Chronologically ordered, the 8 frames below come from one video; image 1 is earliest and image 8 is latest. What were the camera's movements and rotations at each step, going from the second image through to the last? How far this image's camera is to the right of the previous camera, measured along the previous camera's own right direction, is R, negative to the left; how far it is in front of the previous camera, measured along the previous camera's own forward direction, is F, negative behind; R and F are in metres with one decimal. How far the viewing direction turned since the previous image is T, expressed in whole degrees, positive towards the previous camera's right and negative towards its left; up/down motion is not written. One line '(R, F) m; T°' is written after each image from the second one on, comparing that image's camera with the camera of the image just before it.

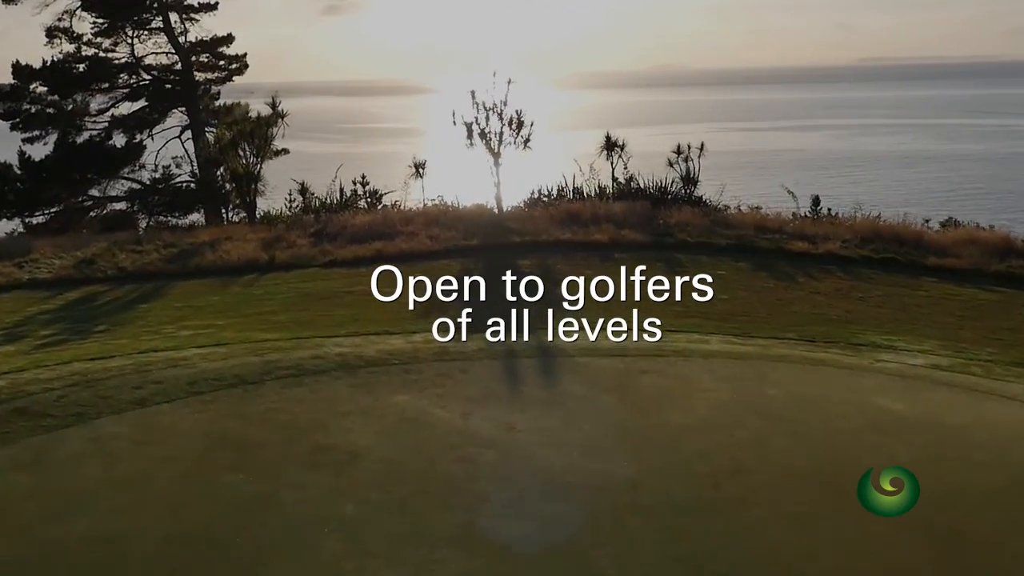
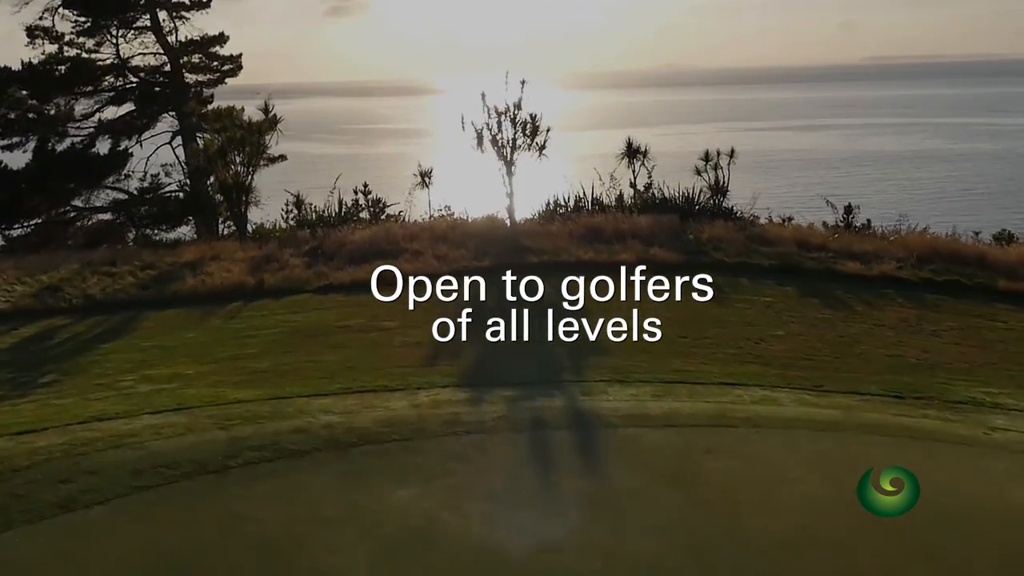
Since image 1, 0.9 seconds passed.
(-0.1, +1.5) m; 0°
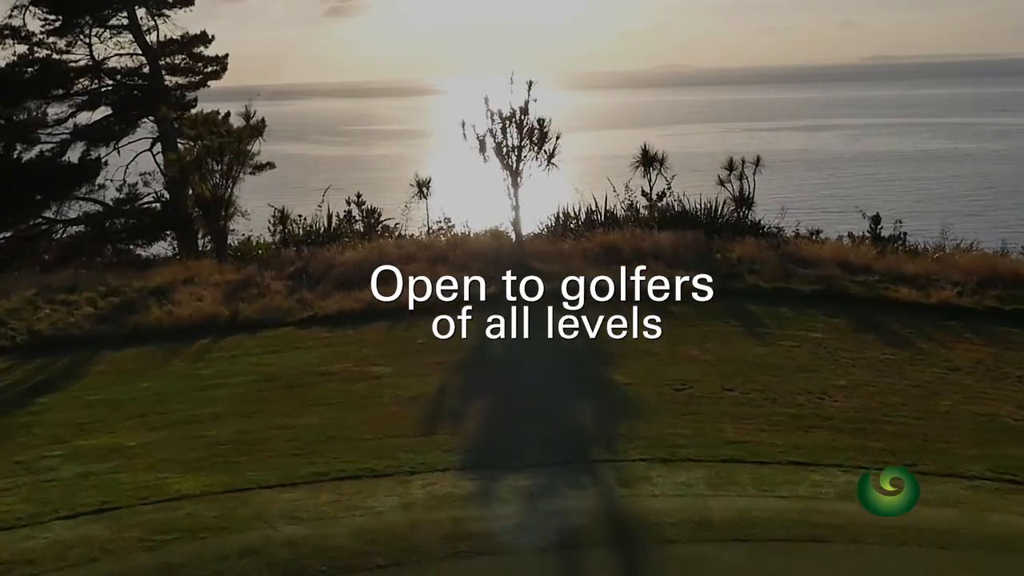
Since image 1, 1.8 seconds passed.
(-0.1, +1.5) m; 0°
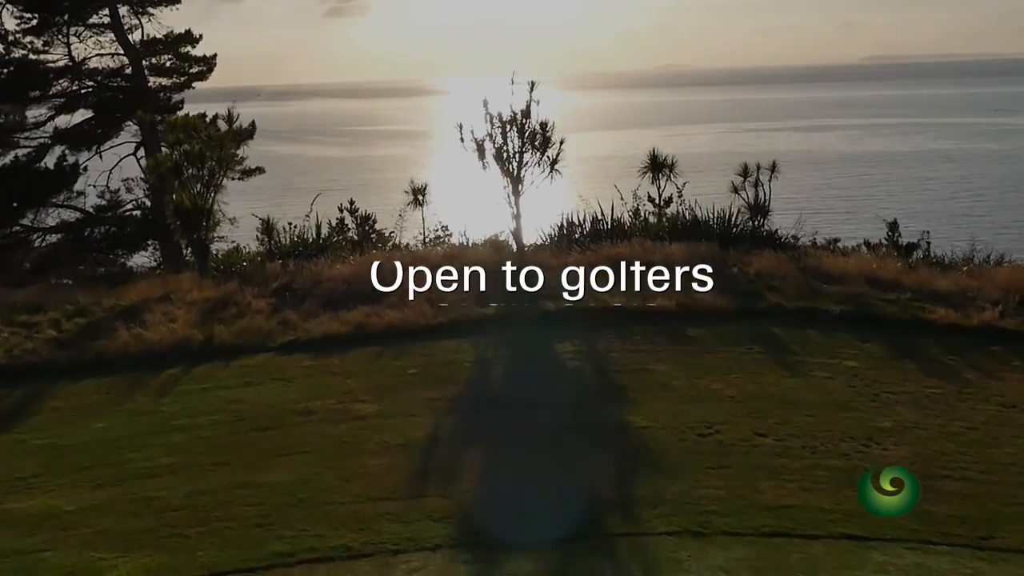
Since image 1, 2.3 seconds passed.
(0.0, +1.0) m; 0°
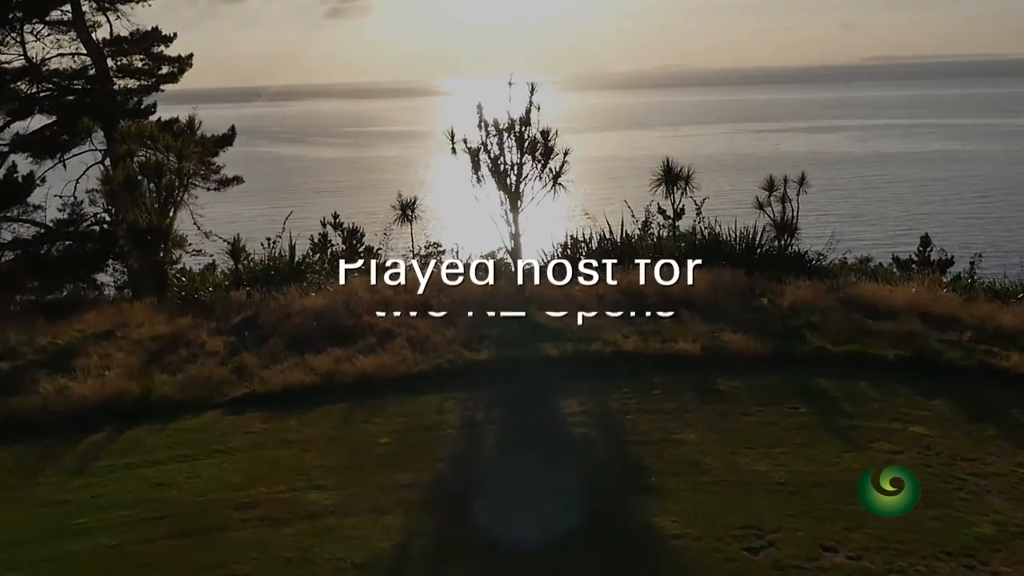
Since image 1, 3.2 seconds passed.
(0.0, +1.6) m; 0°
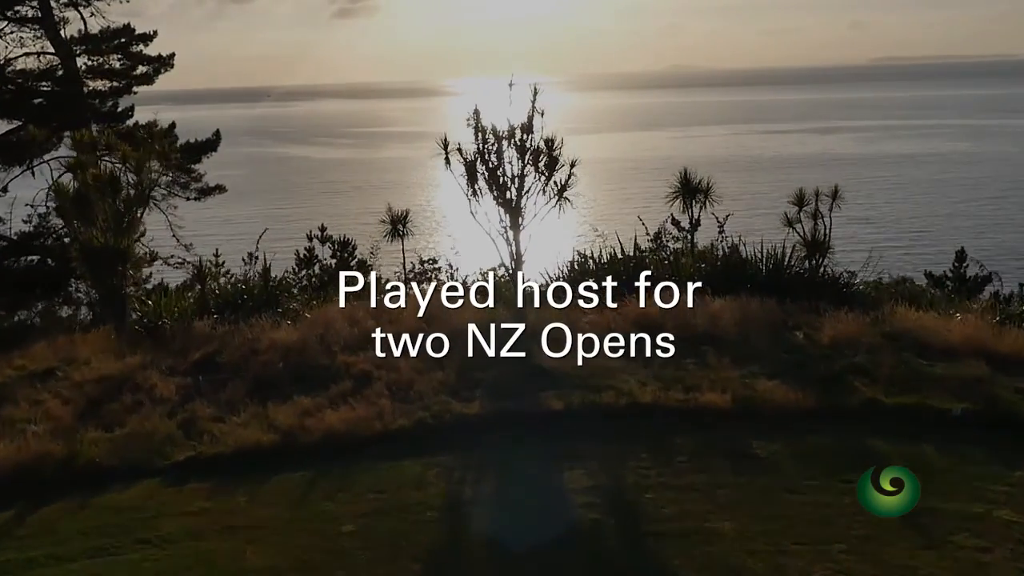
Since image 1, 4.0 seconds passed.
(+0.1, +1.4) m; 0°
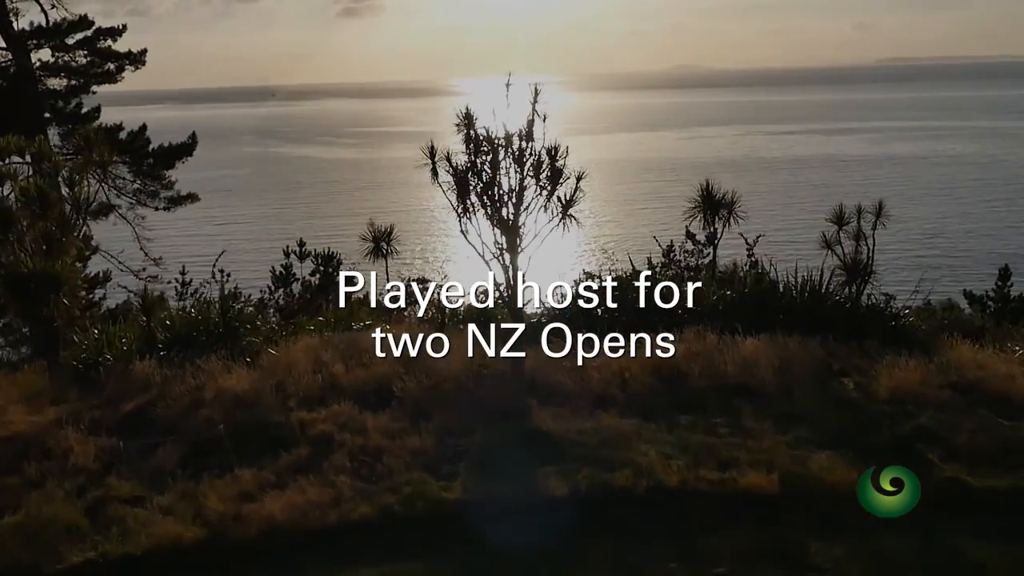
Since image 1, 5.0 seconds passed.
(+0.1, +1.6) m; 0°
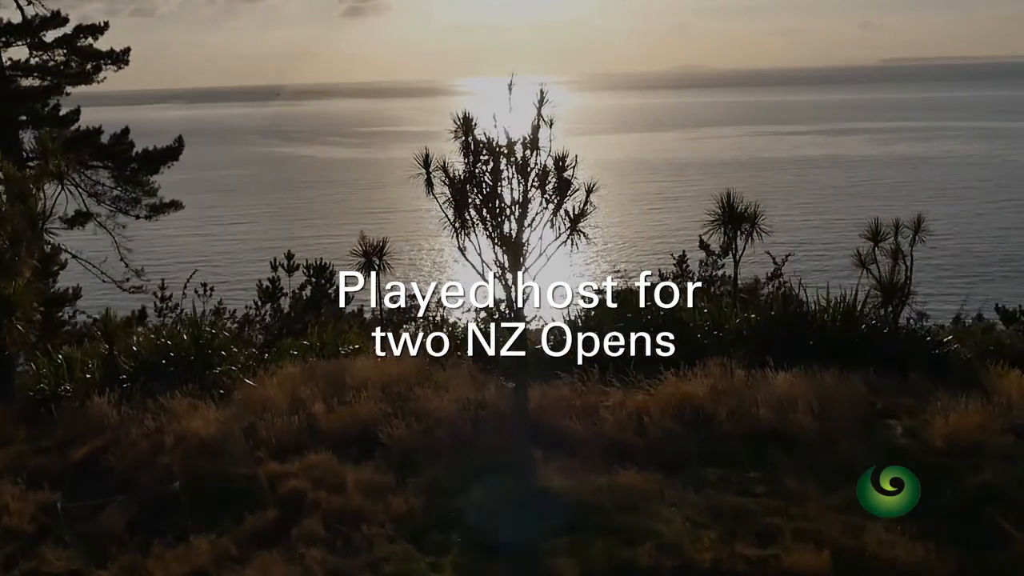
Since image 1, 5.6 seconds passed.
(0.0, +1.0) m; 0°
